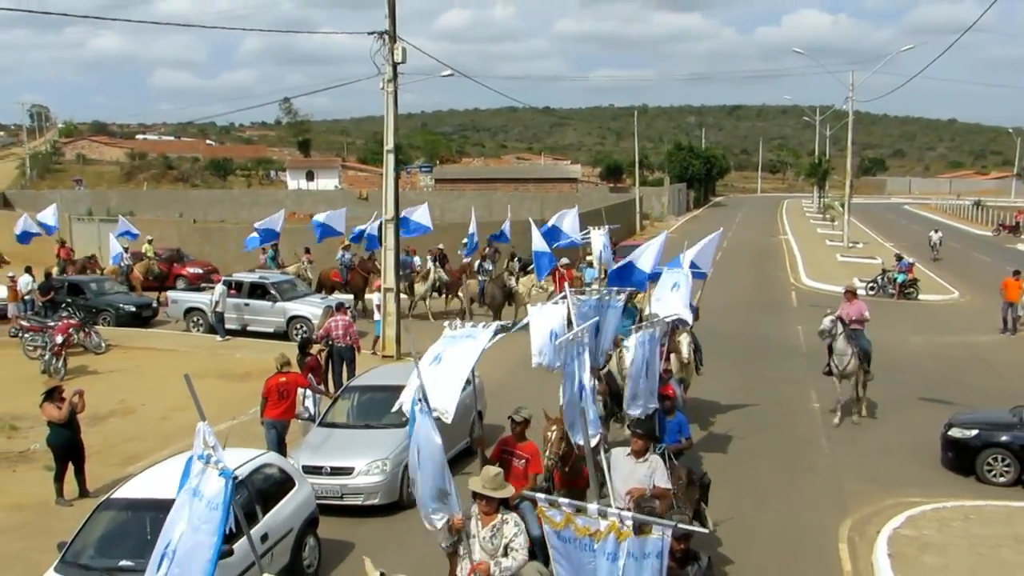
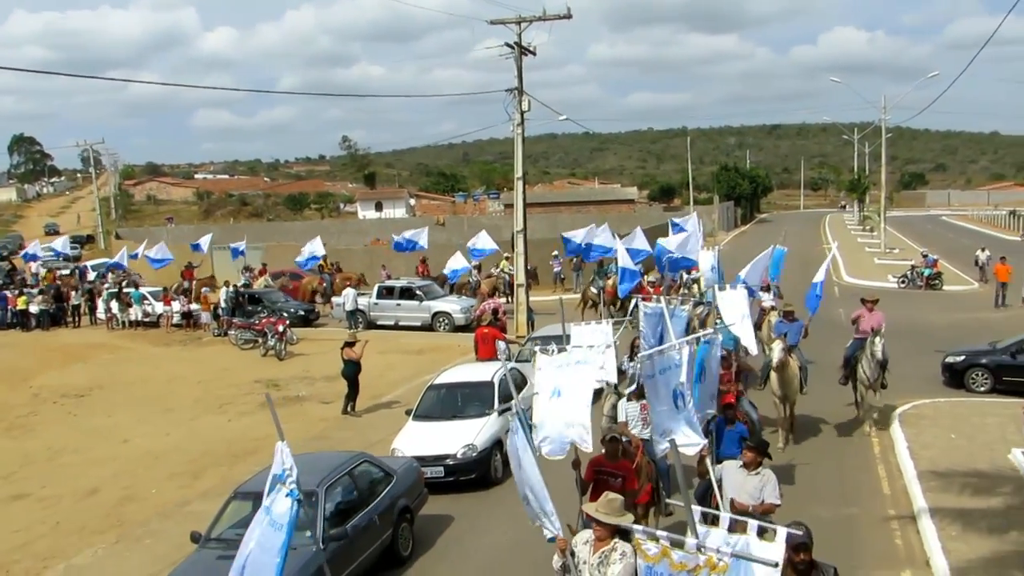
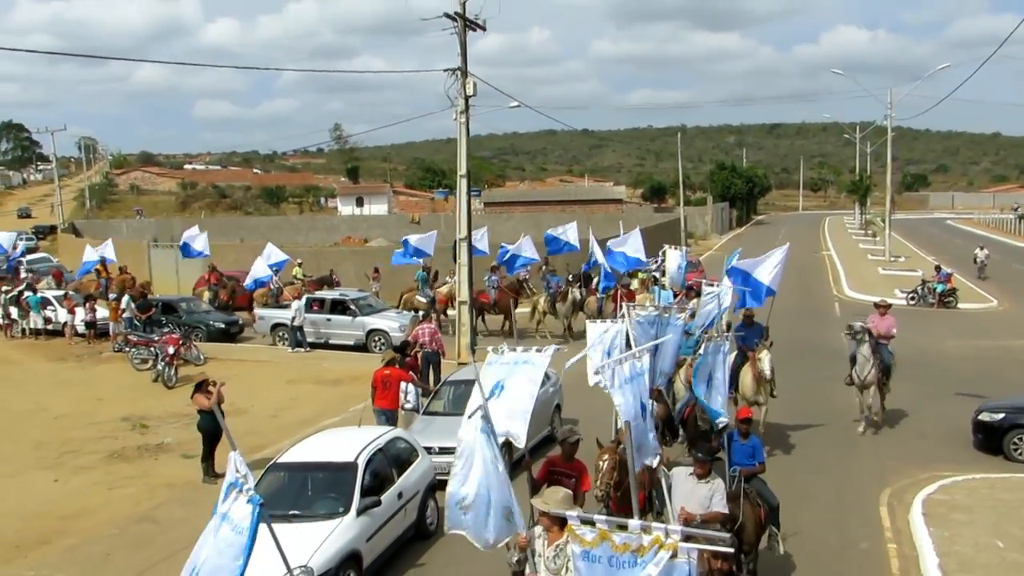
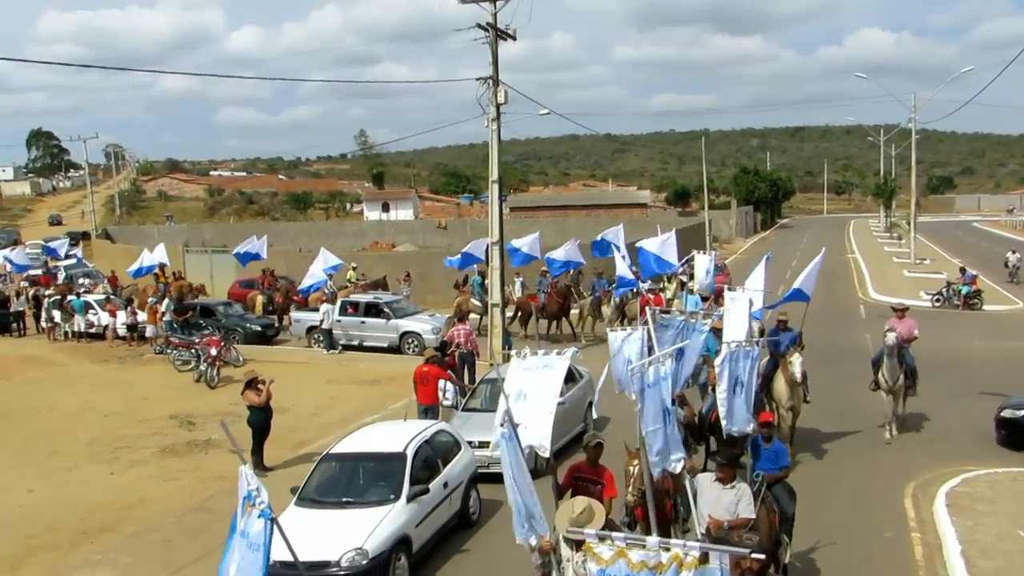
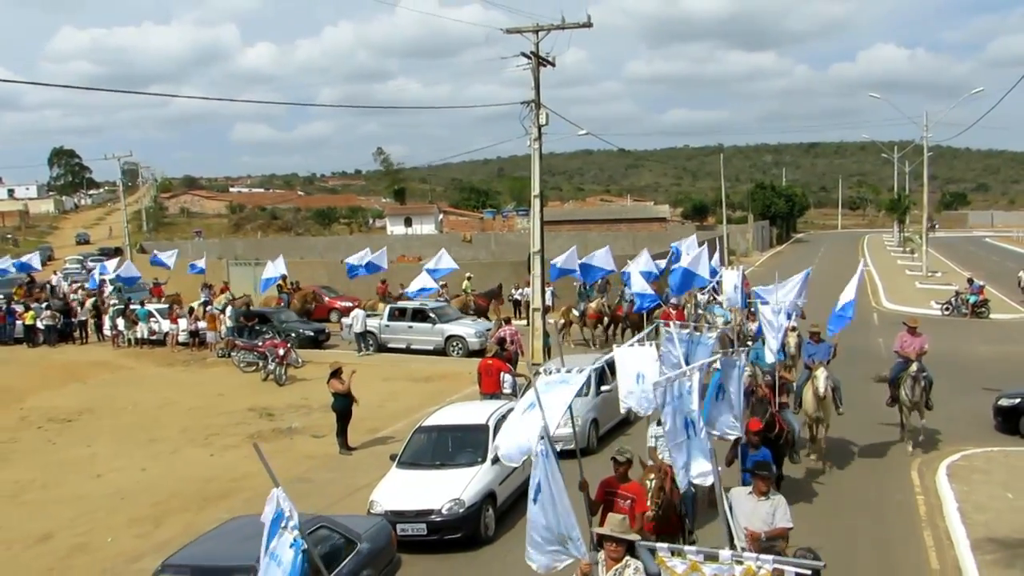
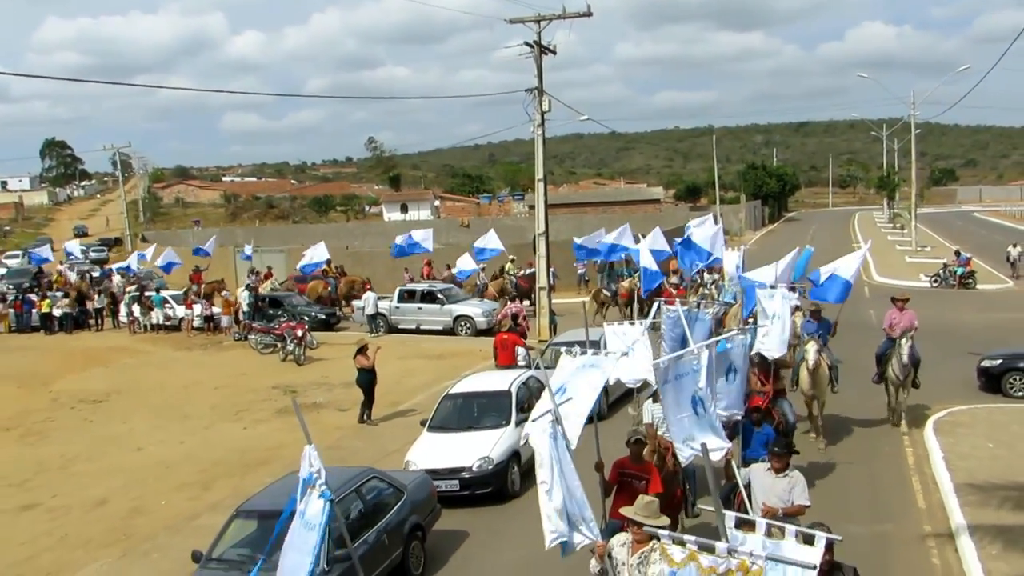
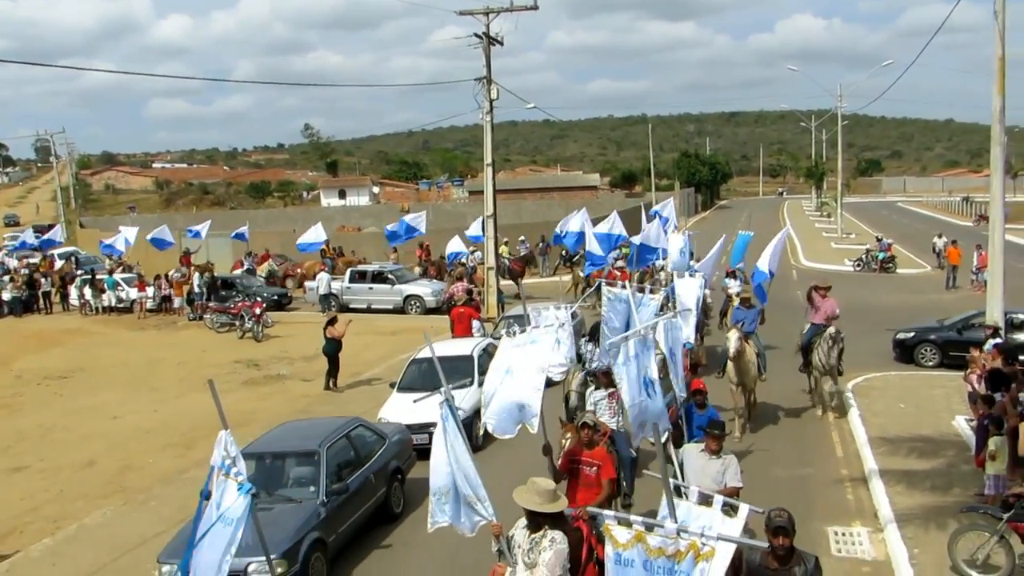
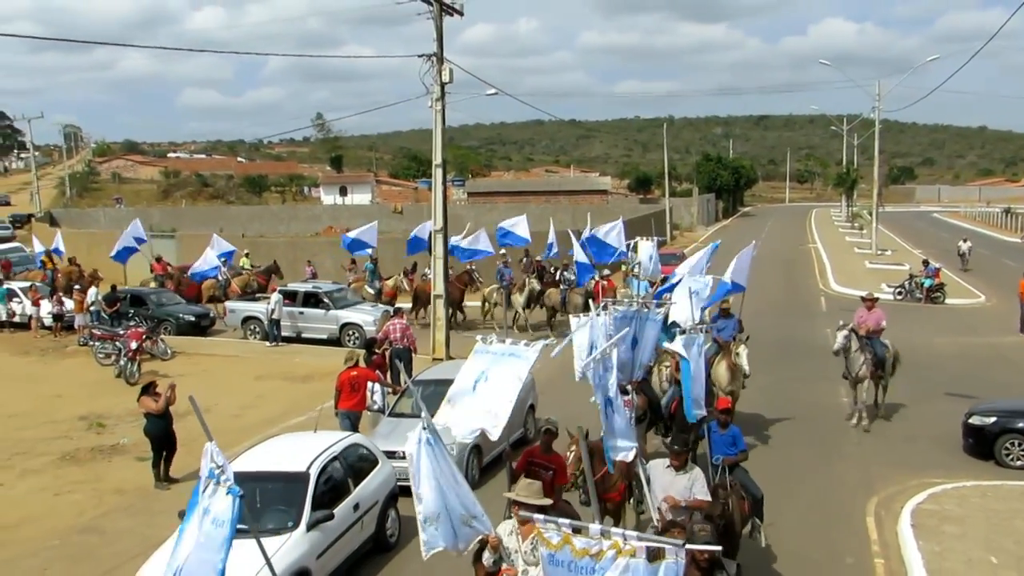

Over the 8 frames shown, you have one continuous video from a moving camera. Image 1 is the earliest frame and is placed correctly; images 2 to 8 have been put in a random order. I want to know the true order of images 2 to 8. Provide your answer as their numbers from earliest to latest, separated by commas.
8, 3, 4, 5, 6, 2, 7
